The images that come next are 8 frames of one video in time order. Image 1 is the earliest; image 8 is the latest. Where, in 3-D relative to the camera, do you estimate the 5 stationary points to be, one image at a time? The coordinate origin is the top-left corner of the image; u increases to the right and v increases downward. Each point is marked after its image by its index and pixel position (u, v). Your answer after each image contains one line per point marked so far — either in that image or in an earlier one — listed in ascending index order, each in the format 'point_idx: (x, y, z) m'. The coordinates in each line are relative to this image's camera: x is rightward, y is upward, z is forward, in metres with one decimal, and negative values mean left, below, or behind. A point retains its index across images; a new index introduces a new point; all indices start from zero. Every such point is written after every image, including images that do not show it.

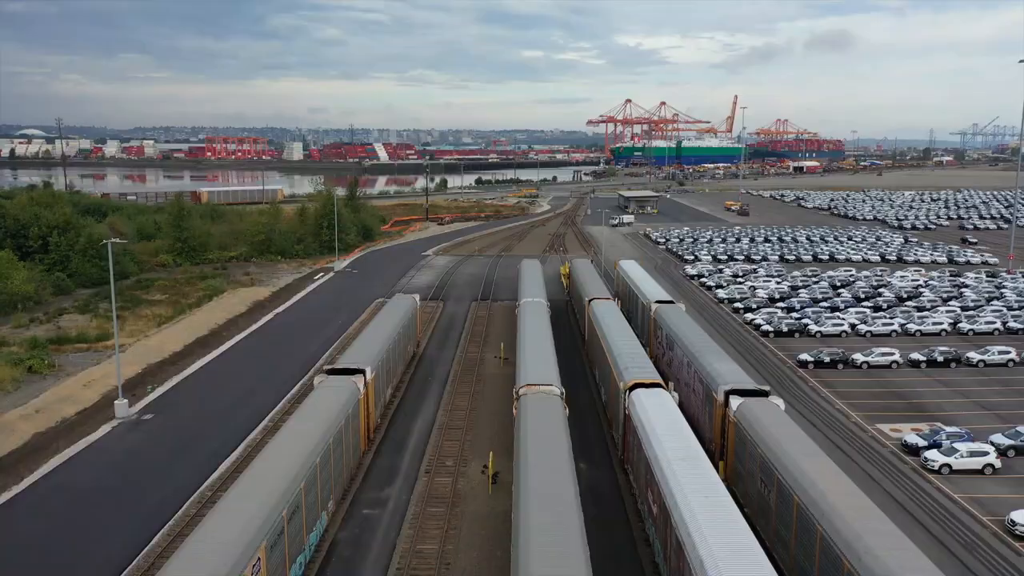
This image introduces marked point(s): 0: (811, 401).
0: (+6.8, -2.6, +19.6) m
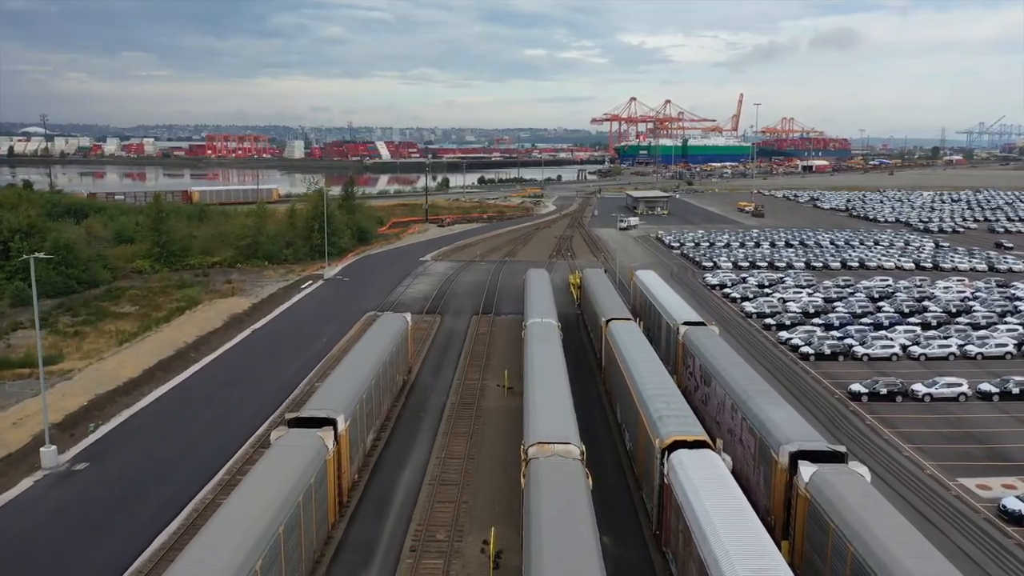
0: (+6.9, -3.0, +16.5) m
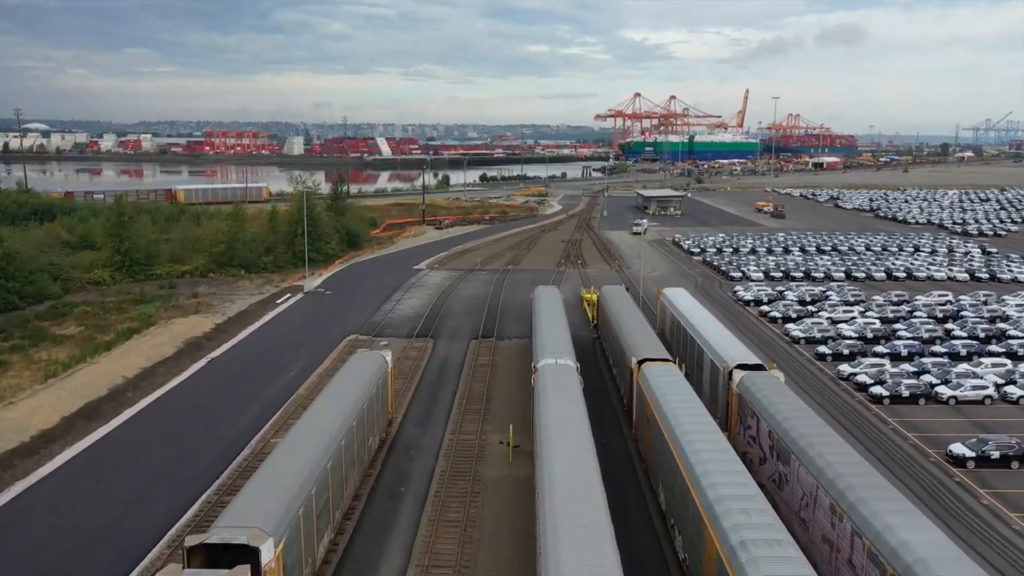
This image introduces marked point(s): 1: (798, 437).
0: (+7.0, -3.6, +12.3) m
1: (+4.0, -2.1, +11.9) m
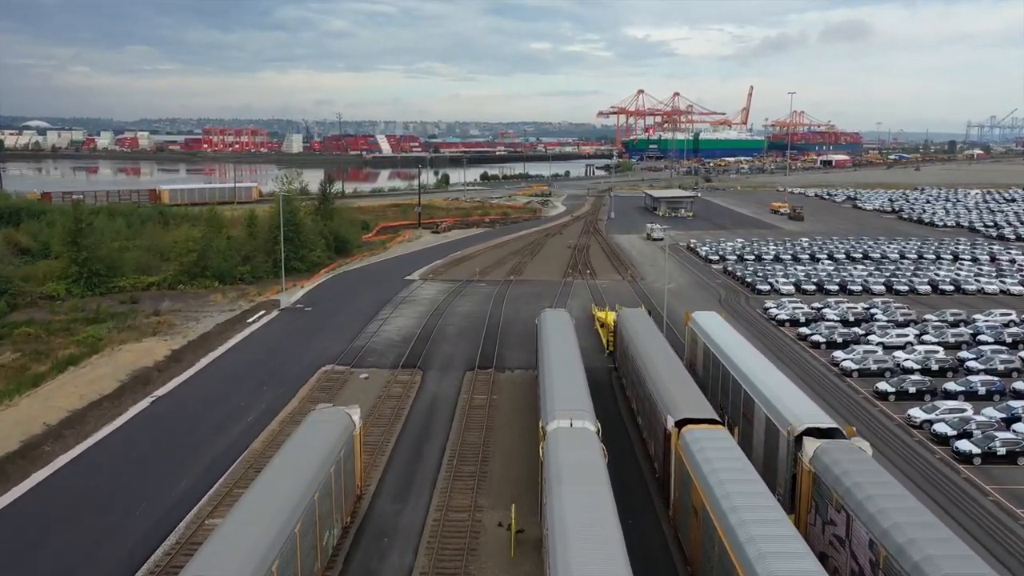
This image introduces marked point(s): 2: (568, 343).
0: (+7.1, -4.2, +8.7) m
1: (+4.0, -2.7, +8.4) m
2: (+1.2, -1.3, +18.9) m
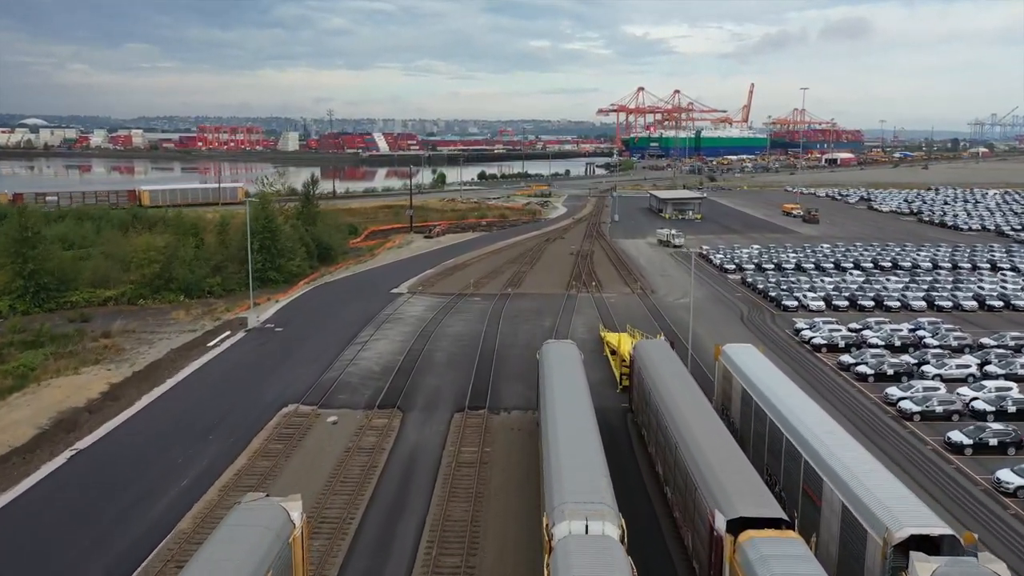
0: (+7.0, -4.8, +5.5) m
1: (+4.0, -3.2, +5.1) m
2: (+1.2, -1.8, +15.7) m
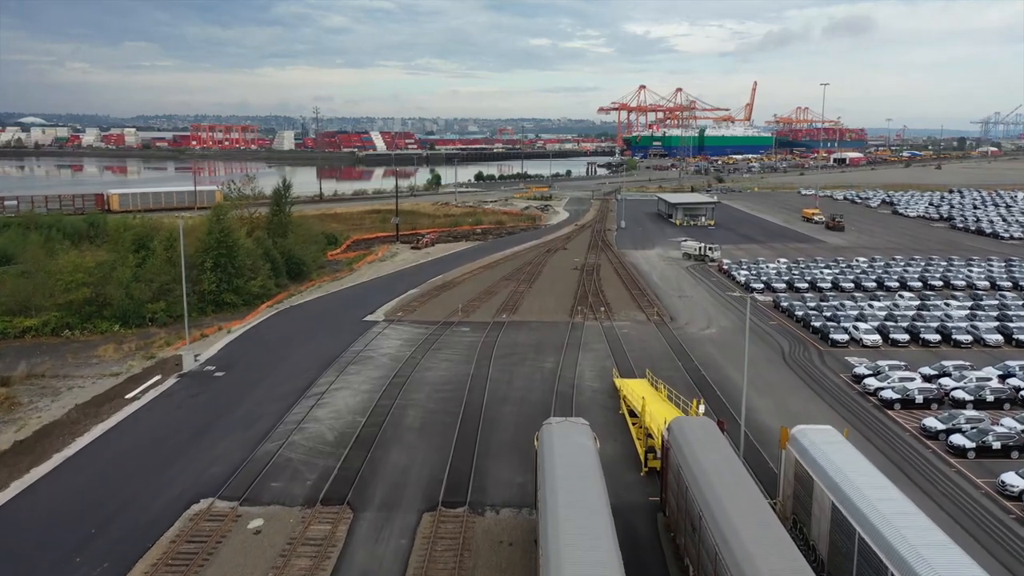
0: (+6.8, -5.7, +0.8) m
1: (+3.8, -4.1, +0.5) m
2: (+1.0, -2.7, +11.0) m
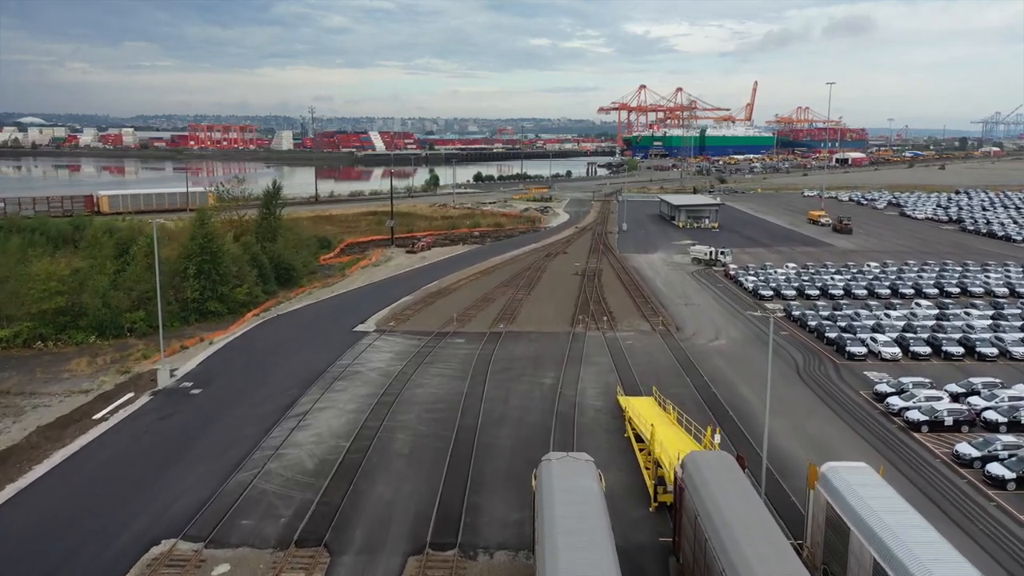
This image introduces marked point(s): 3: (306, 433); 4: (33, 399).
0: (+6.8, -5.9, -0.5) m
1: (+3.7, -4.4, -0.8) m
2: (+0.9, -2.9, +9.7) m
3: (-4.0, -2.8, +16.5) m
4: (-10.6, -2.5, +19.0) m
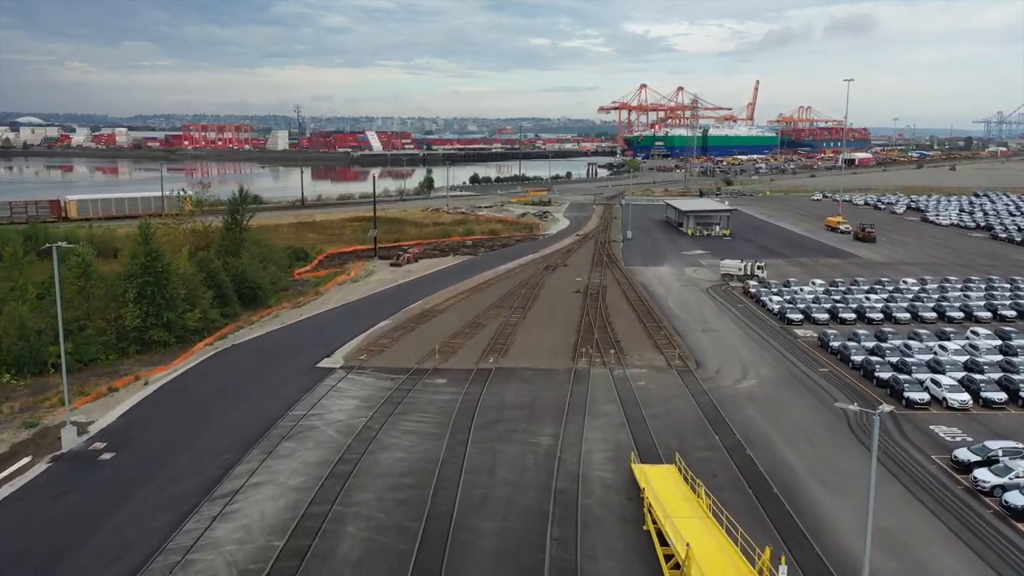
0: (+6.6, -6.6, -4.2) m
1: (+3.5, -5.1, -4.6) m
2: (+0.7, -3.6, +5.9) m
3: (-4.2, -3.5, +12.7) m
4: (-10.8, -3.2, +15.2) m
